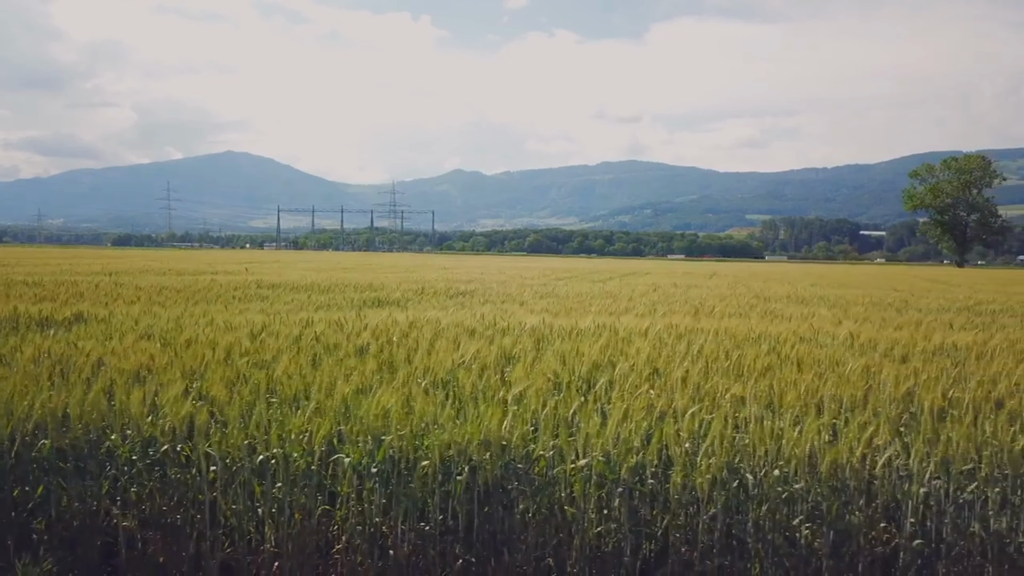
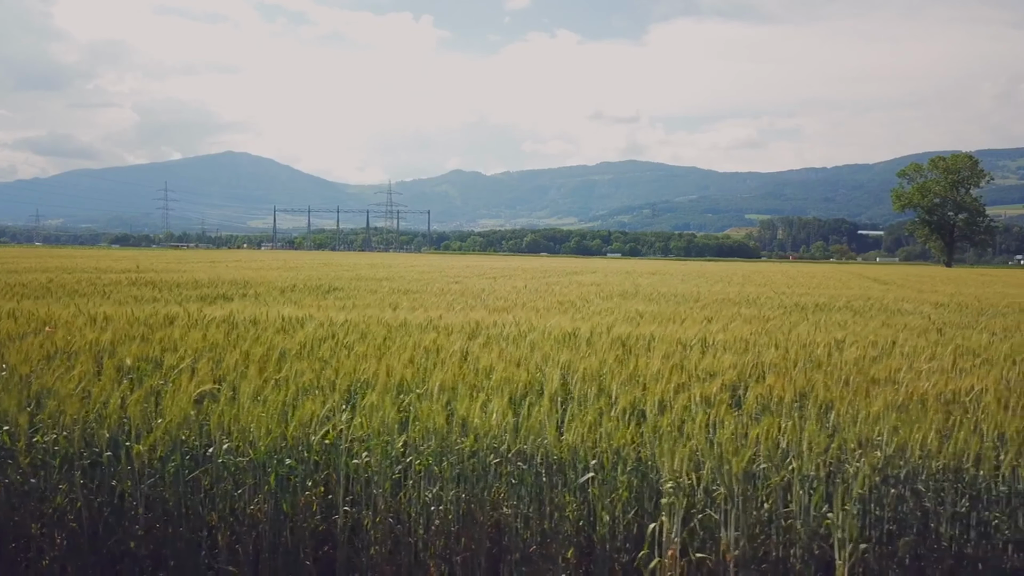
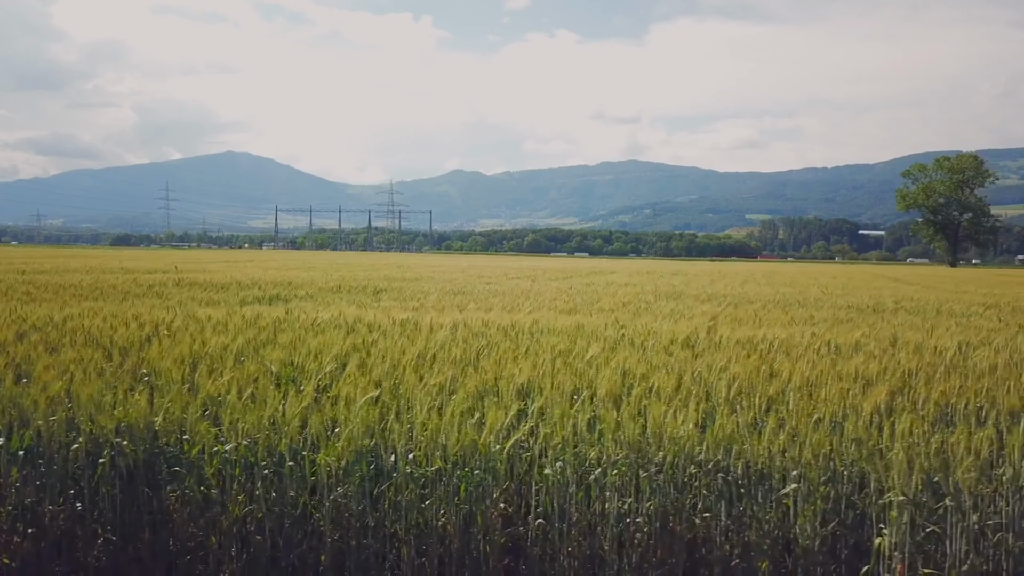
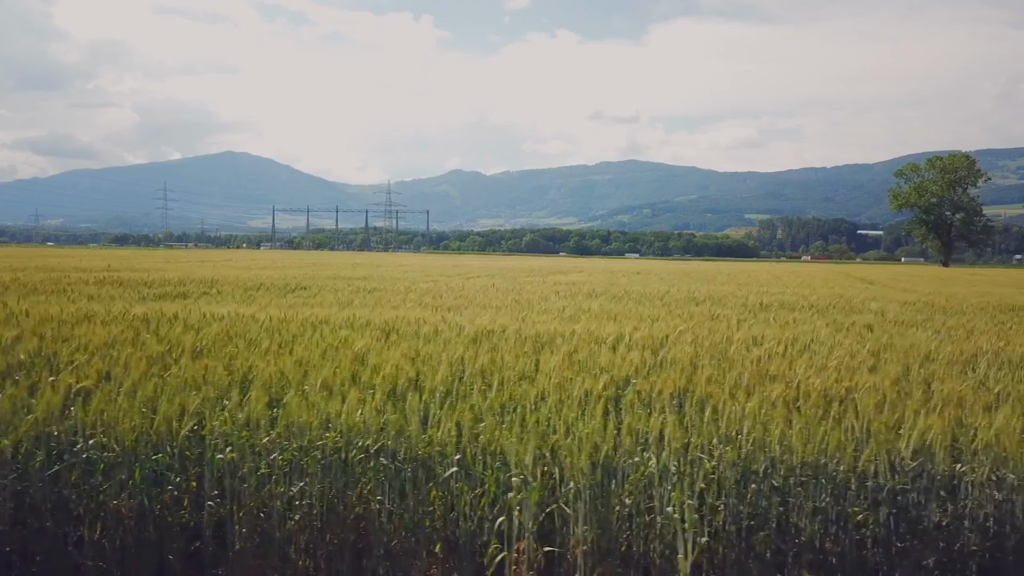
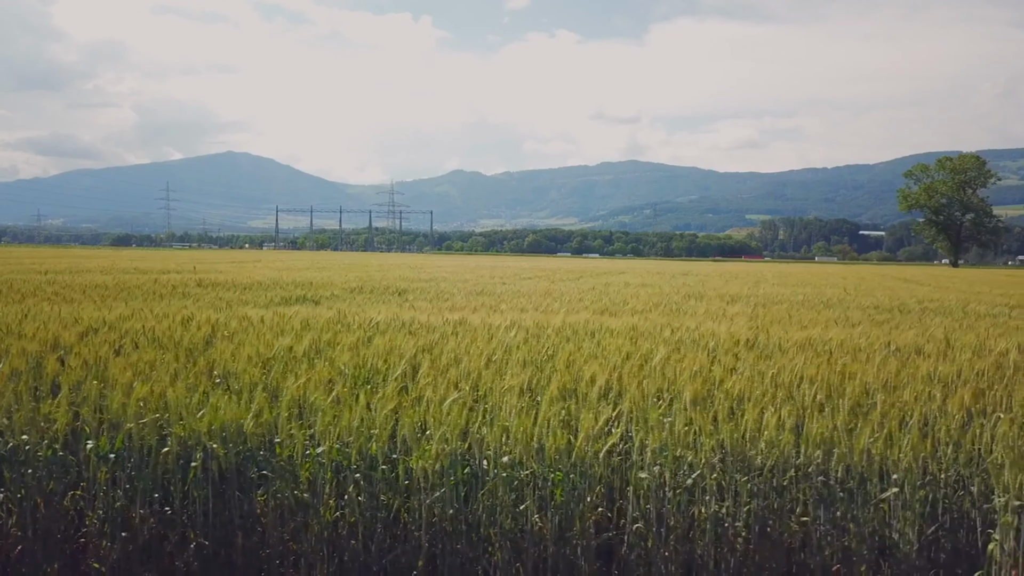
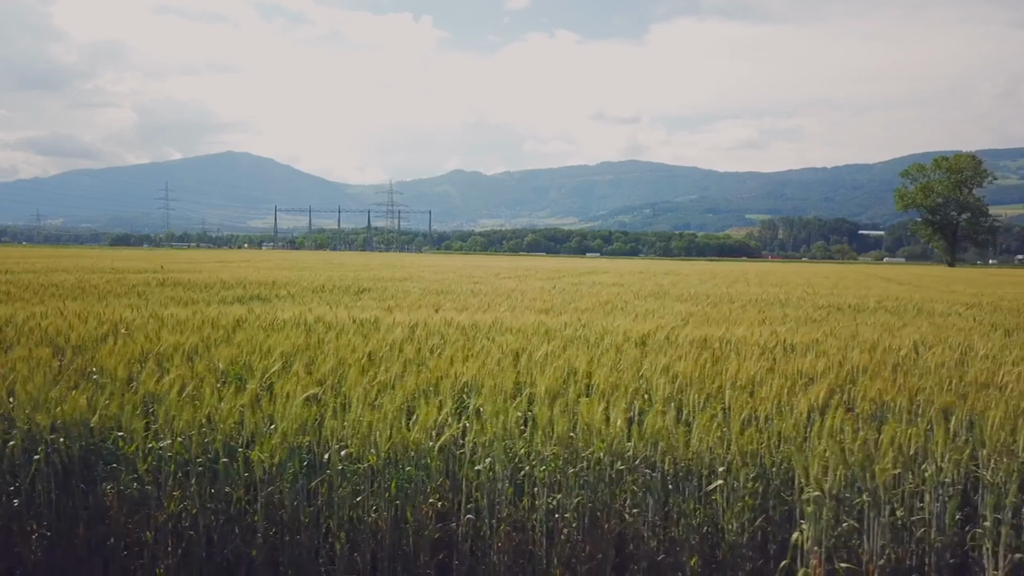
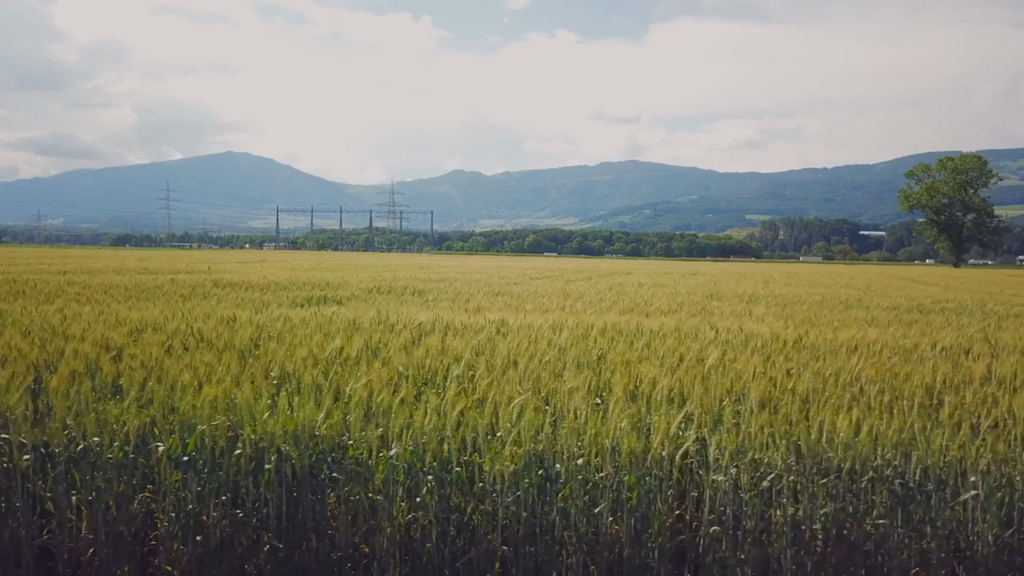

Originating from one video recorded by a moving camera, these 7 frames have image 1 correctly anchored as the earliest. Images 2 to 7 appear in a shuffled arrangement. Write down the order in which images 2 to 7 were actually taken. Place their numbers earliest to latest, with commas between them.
7, 5, 3, 6, 2, 4
